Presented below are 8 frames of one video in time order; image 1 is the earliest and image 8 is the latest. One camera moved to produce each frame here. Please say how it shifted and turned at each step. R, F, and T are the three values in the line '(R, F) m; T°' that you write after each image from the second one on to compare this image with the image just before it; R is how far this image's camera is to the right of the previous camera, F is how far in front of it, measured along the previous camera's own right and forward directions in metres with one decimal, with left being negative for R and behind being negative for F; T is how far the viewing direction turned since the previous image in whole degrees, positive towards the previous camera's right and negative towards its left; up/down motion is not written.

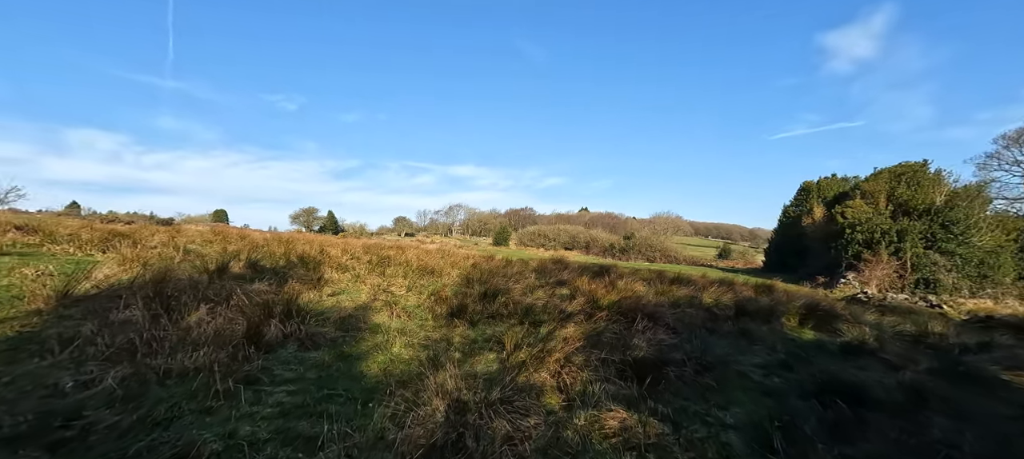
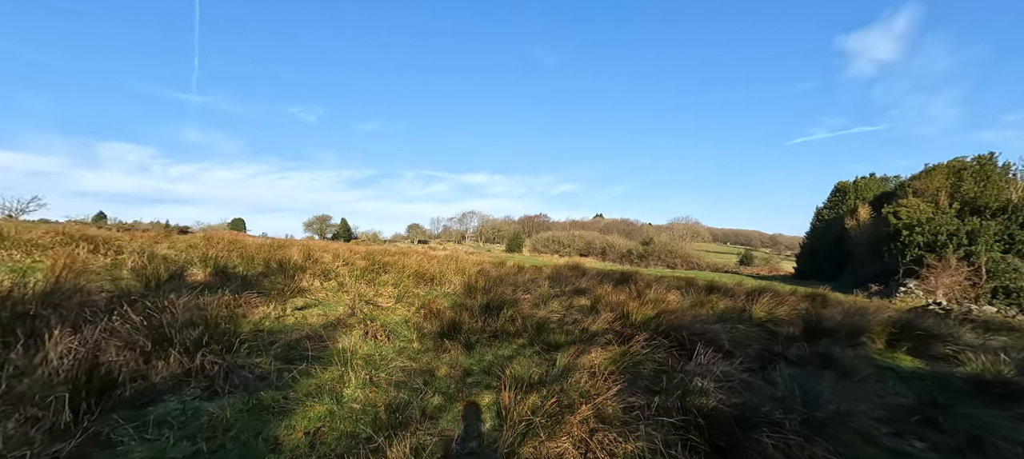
(+0.1, +1.4) m; -2°
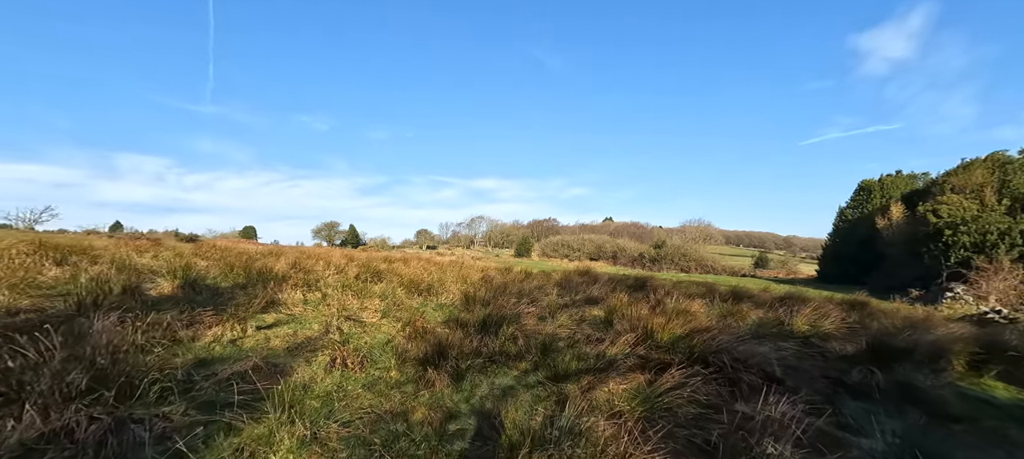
(+0.1, +0.9) m; -1°
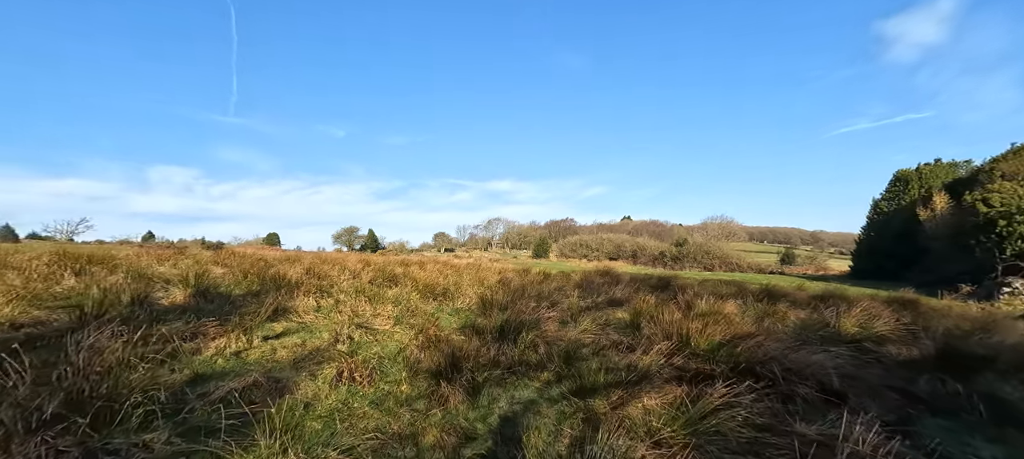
(0.0, +0.4) m; -2°
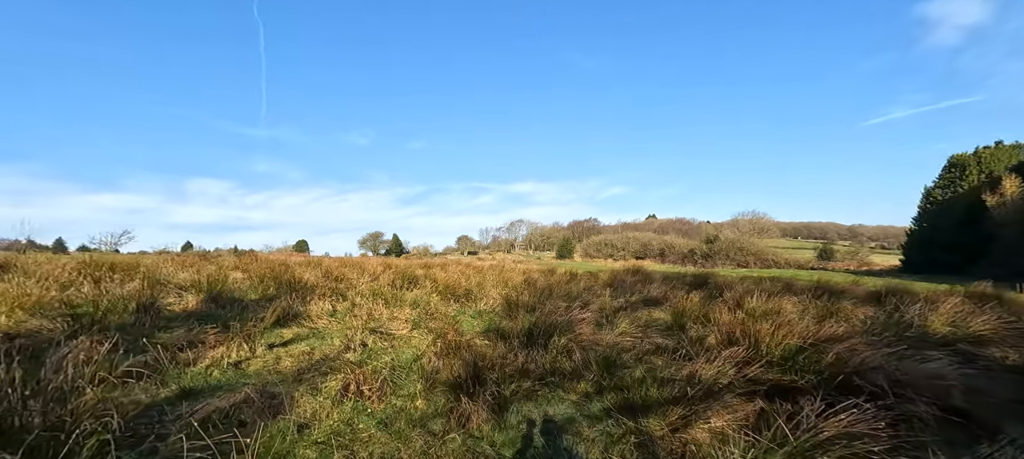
(0.0, +0.6) m; -3°
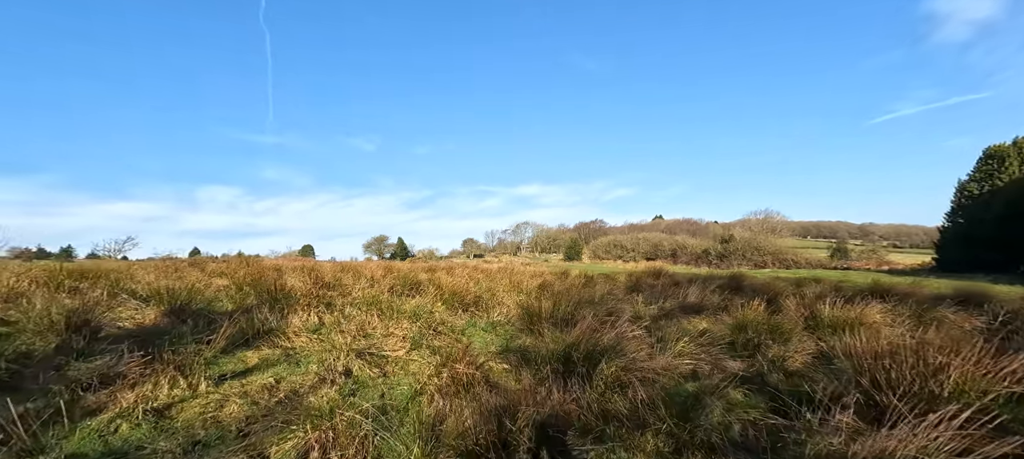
(-0.2, +1.1) m; -1°
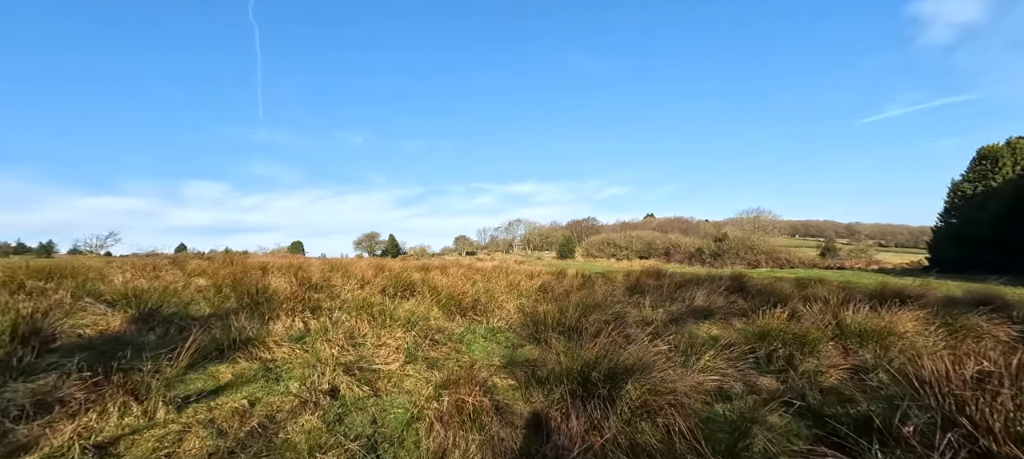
(-0.1, +0.4) m; +1°
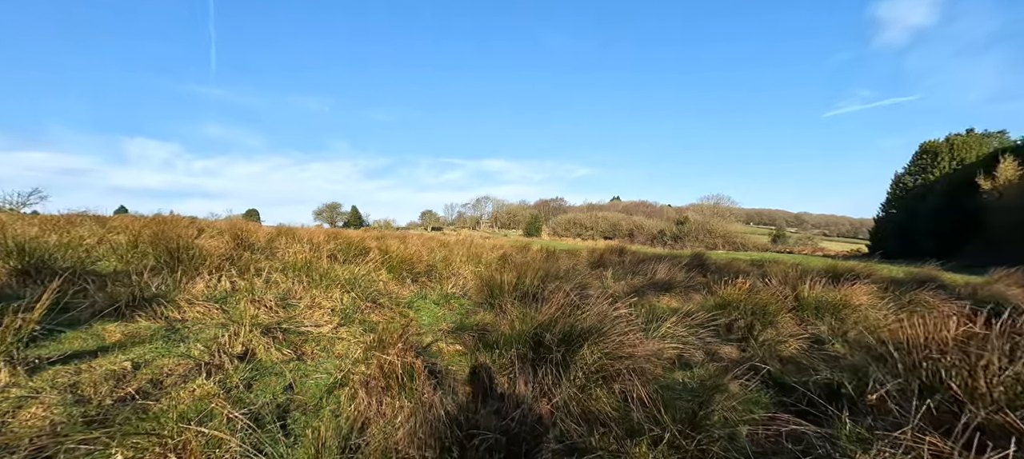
(+0.1, +0.4) m; +5°
